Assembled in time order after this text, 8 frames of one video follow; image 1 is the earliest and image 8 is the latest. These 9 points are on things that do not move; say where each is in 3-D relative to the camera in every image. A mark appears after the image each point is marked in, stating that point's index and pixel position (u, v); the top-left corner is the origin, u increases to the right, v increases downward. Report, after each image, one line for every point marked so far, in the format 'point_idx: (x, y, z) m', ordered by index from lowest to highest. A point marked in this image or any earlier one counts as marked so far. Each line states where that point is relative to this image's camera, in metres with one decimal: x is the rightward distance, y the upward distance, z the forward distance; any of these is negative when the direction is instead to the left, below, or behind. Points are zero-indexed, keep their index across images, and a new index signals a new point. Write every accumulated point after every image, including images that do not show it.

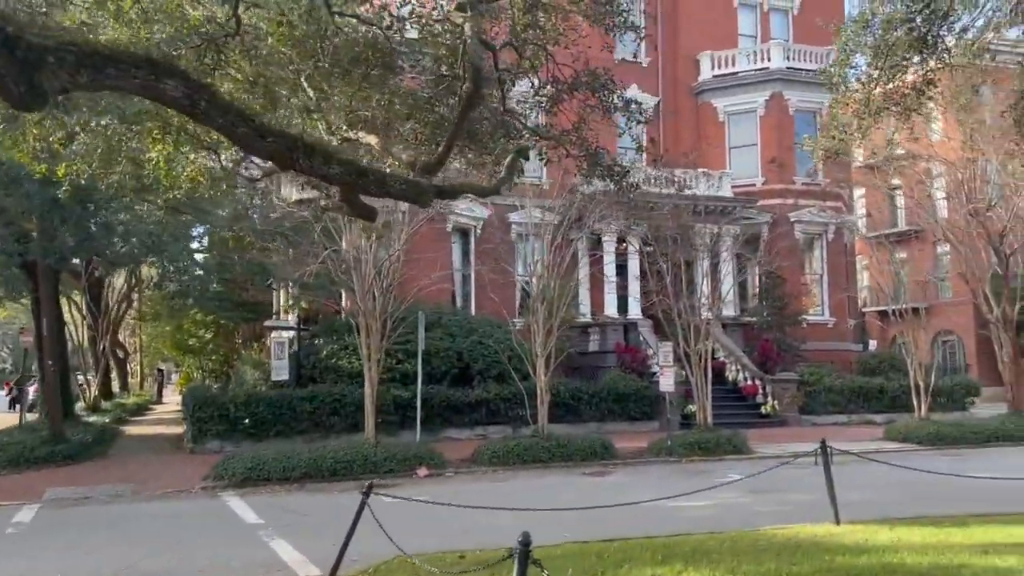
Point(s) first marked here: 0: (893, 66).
0: (+4.7, +2.7, +10.1) m
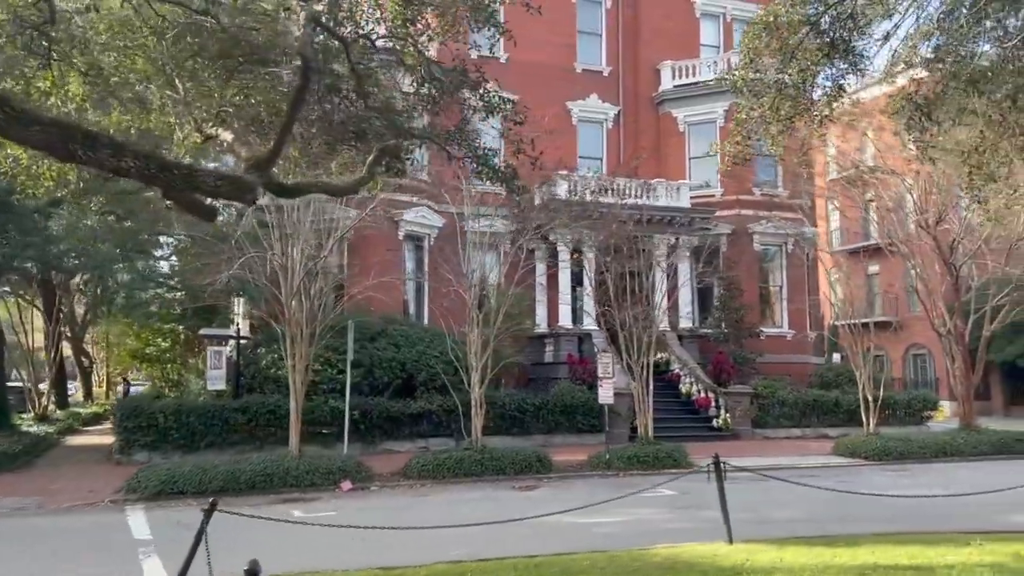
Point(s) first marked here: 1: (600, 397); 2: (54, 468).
0: (+3.5, +2.6, +9.9) m
1: (+1.9, -2.3, +17.3) m
2: (-9.7, -3.8, +17.3) m
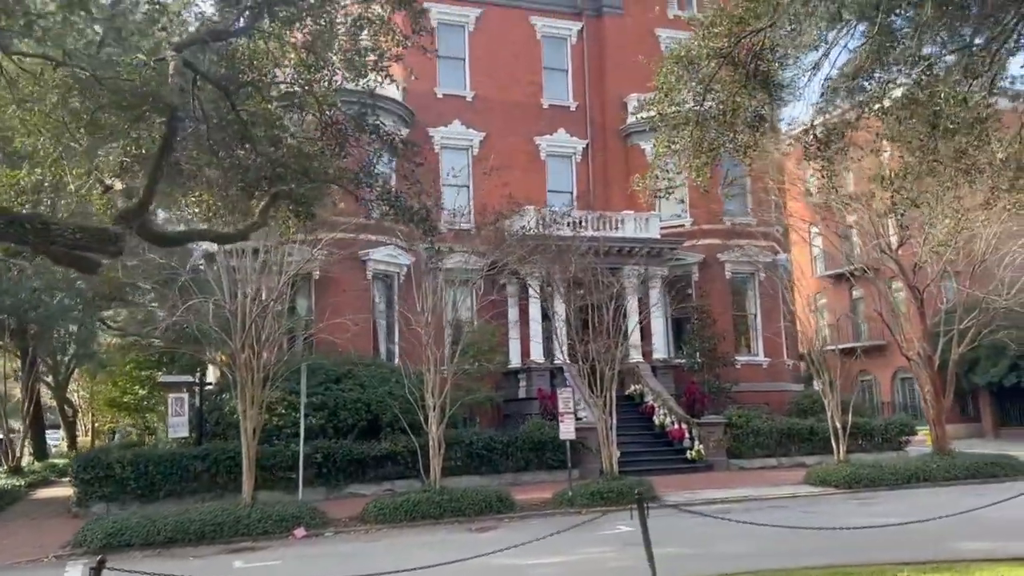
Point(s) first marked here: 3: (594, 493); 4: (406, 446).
0: (+2.5, +2.2, +9.9) m
1: (+1.1, -3.1, +17.2) m
2: (-10.5, -4.9, +17.0) m
3: (+1.6, -4.1, +16.2) m
4: (-2.5, -3.7, +19.0) m
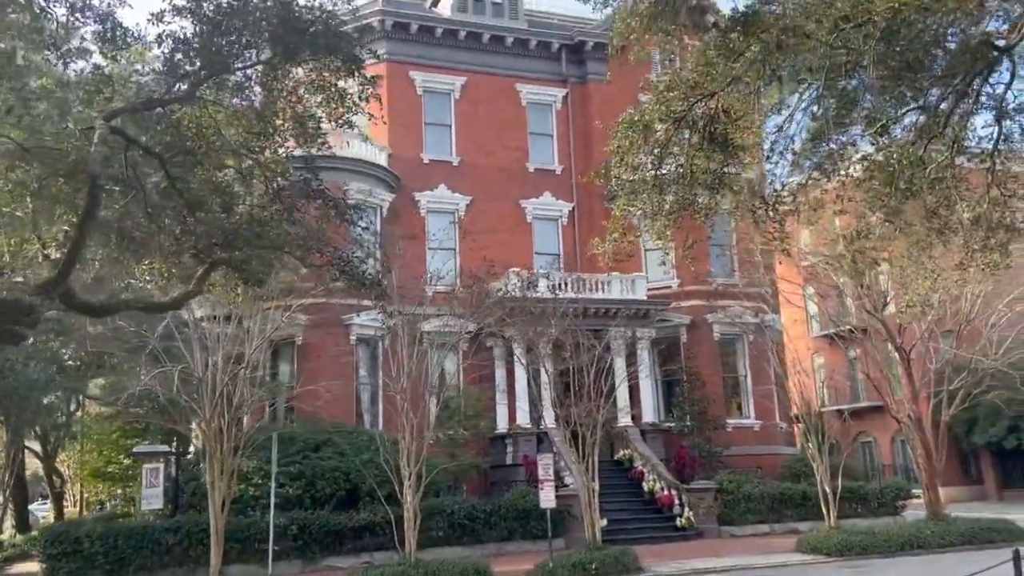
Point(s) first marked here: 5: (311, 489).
0: (+2.0, +1.5, +9.9) m
1: (+0.6, -4.4, +16.7) m
2: (-10.9, -6.3, +16.5) m
3: (+1.2, -5.3, +15.6) m
4: (-2.9, -5.2, +18.6) m
5: (-4.6, -4.6, +18.7) m
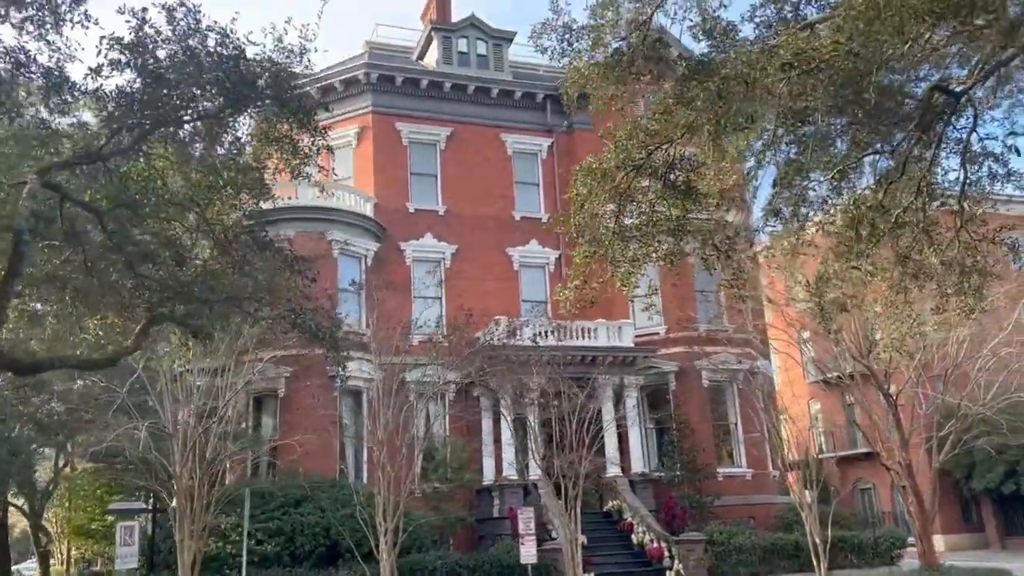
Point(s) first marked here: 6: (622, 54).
0: (+1.6, +0.9, +9.8) m
1: (+0.3, -5.4, +16.3) m
2: (-11.2, -7.4, +15.9) m
3: (+0.8, -6.2, +15.2) m
4: (-3.2, -6.3, +18.1) m
5: (-5.0, -5.8, +18.3) m
6: (+1.2, +2.8, +9.7) m
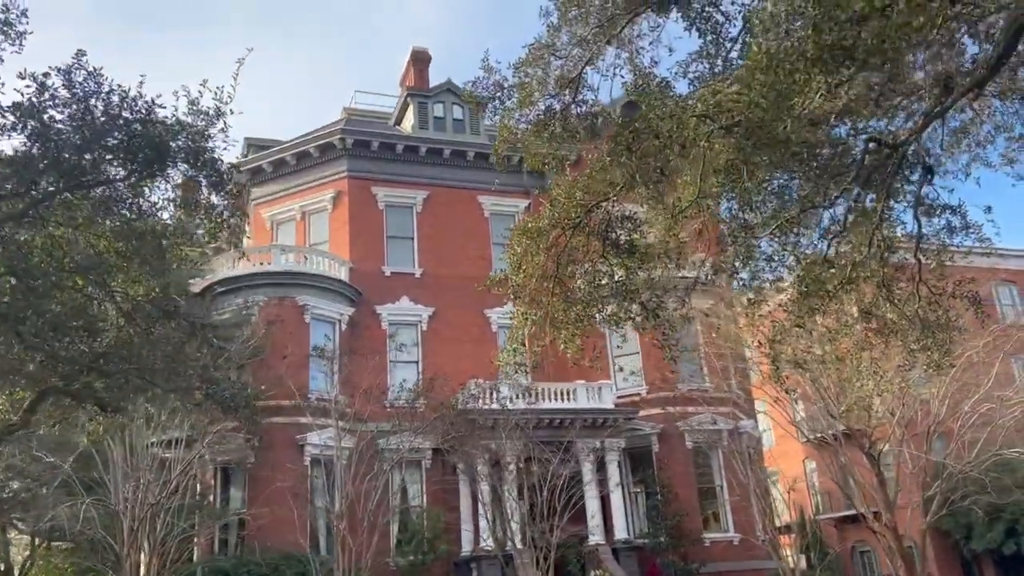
0: (+0.9, +0.2, +9.5) m
1: (-0.4, -6.6, +15.5) m
2: (-11.8, -8.8, +15.0) m
3: (+0.3, -7.3, +14.3) m
4: (-3.8, -7.7, +17.2) m
5: (-5.6, -7.2, +17.5) m
6: (+0.5, +2.0, +9.5) m
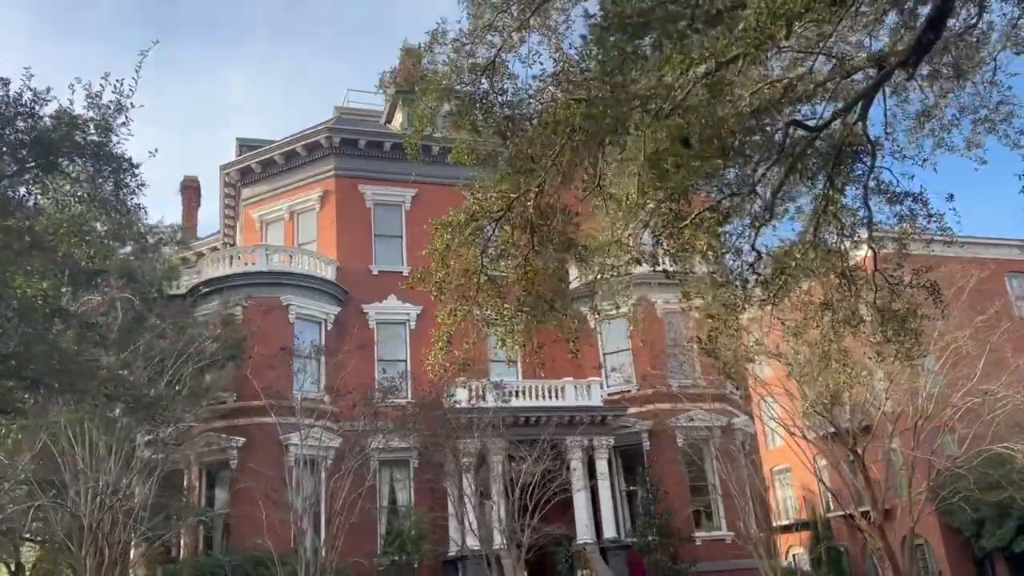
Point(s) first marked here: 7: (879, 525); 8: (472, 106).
0: (+0.1, +0.2, +9.2) m
1: (-0.9, -6.5, +15.3) m
2: (-12.3, -8.9, +15.0) m
3: (-0.3, -7.3, +14.1) m
4: (-4.3, -7.7, +17.1) m
5: (-6.1, -7.2, +17.4) m
6: (-0.3, +2.1, +9.2) m
7: (+8.2, -5.3, +18.1) m
8: (-0.4, +2.0, +9.2) m
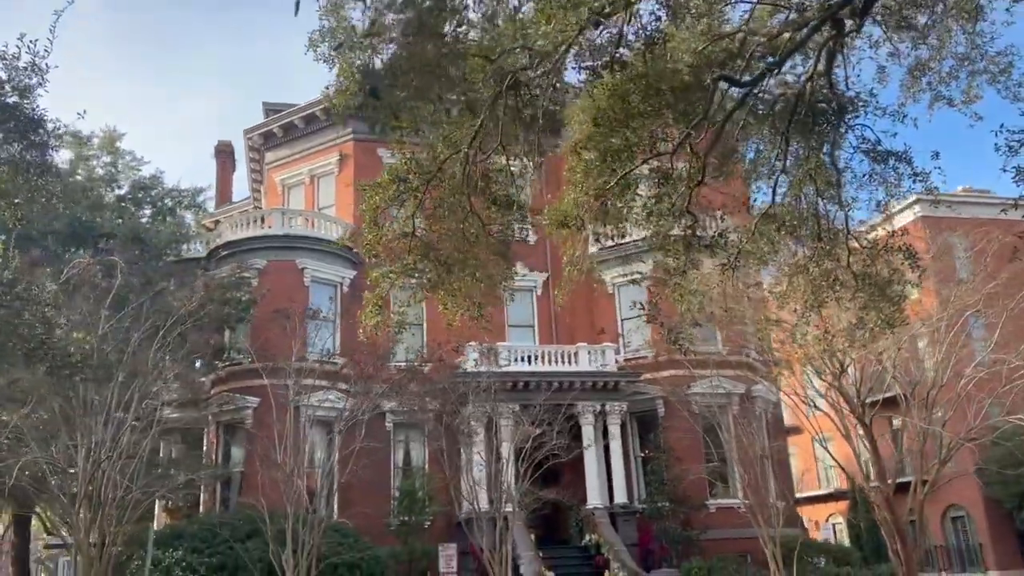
0: (-0.6, +0.6, +9.1) m
1: (-1.2, -5.8, +15.4) m
2: (-12.6, -8.1, +16.1) m
3: (-0.7, -6.6, +14.2) m
4: (-4.5, -6.9, +17.5) m
5: (-6.2, -6.4, +17.9) m
6: (-1.0, +2.5, +9.0) m
7: (+8.1, -4.5, +17.5) m
8: (-1.0, +2.4, +9.0) m
